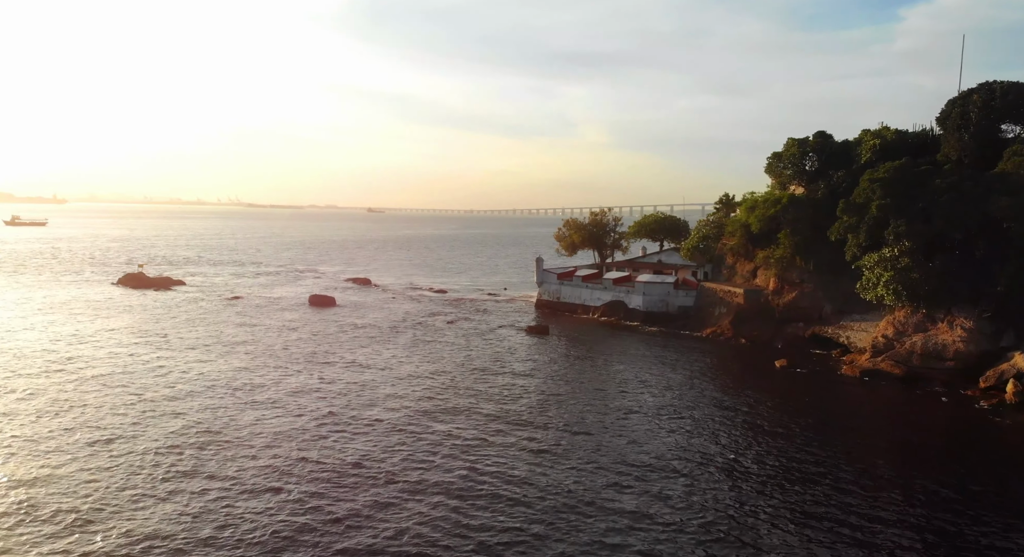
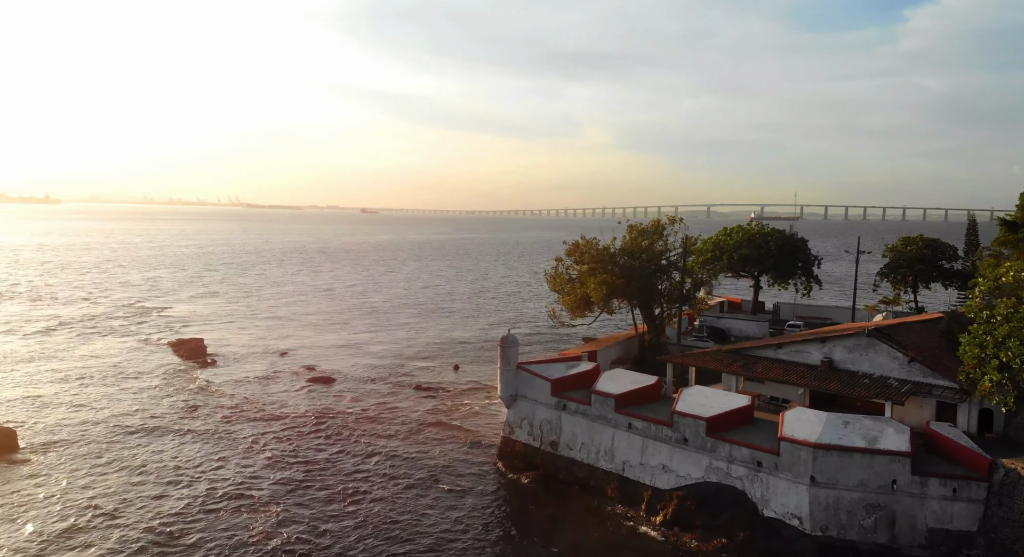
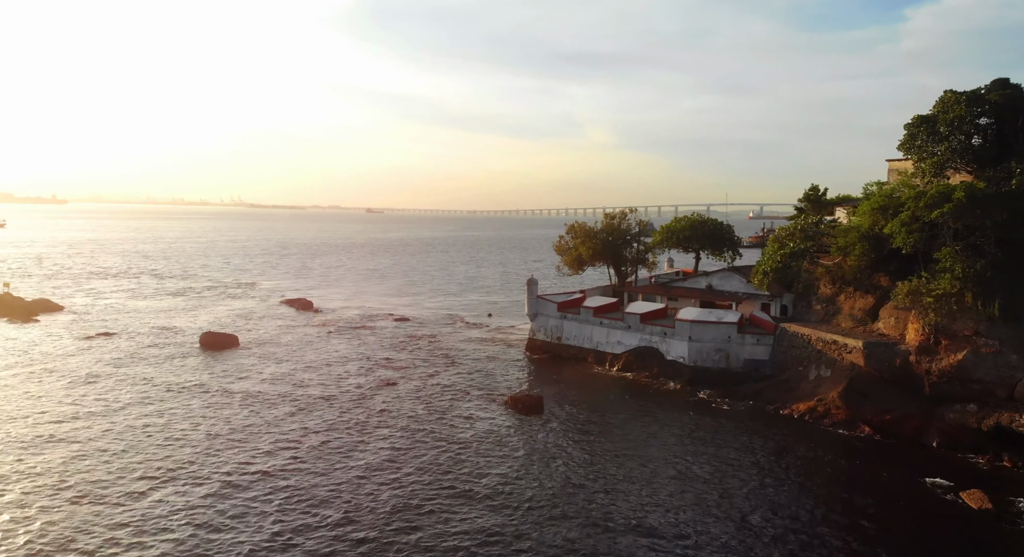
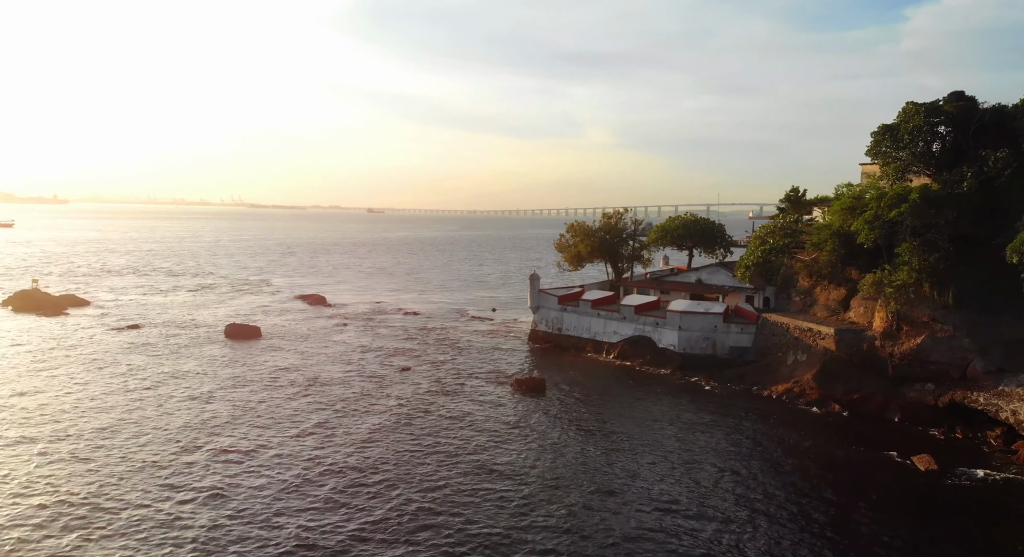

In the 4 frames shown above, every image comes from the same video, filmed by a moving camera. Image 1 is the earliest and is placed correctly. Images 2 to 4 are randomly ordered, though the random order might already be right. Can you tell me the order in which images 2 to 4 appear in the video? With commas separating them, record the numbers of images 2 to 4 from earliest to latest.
4, 3, 2
